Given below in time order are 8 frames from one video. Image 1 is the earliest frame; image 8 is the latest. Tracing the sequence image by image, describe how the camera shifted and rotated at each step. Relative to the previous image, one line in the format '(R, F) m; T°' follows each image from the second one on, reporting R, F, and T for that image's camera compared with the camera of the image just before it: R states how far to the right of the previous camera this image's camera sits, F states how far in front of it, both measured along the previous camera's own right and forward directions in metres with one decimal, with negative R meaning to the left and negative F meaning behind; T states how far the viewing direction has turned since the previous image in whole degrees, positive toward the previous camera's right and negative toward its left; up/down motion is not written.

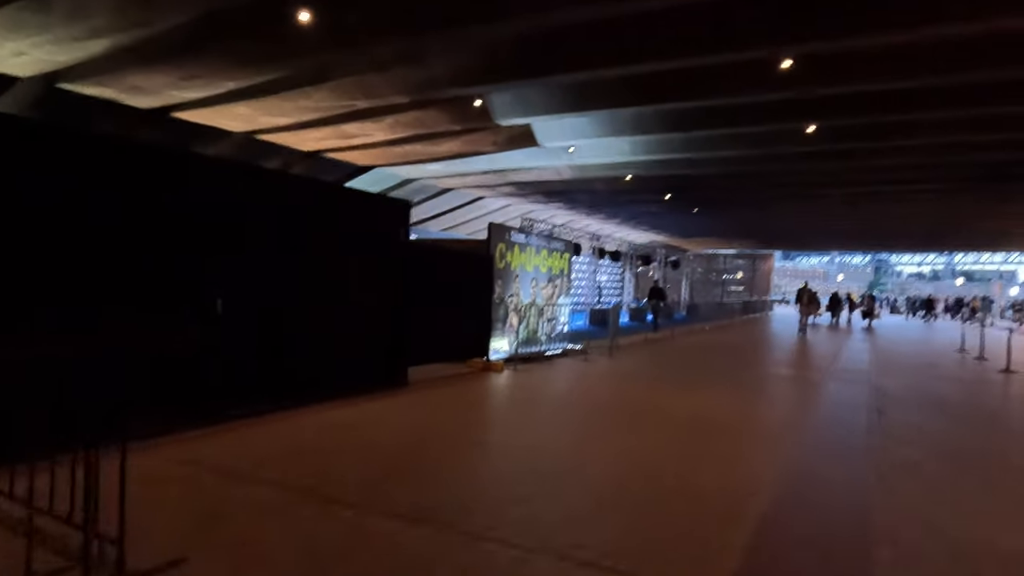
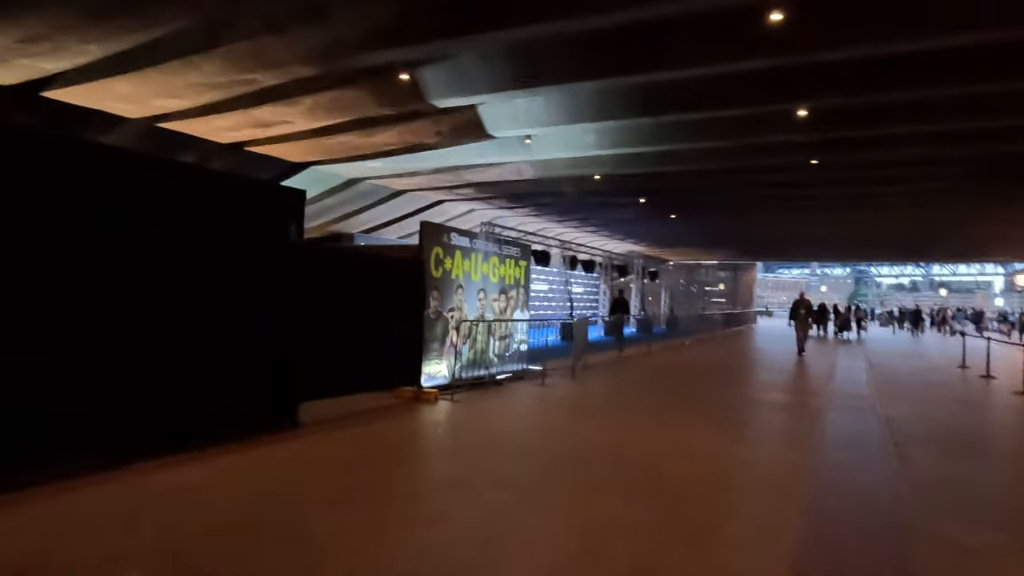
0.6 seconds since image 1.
(+0.6, +1.7) m; +1°
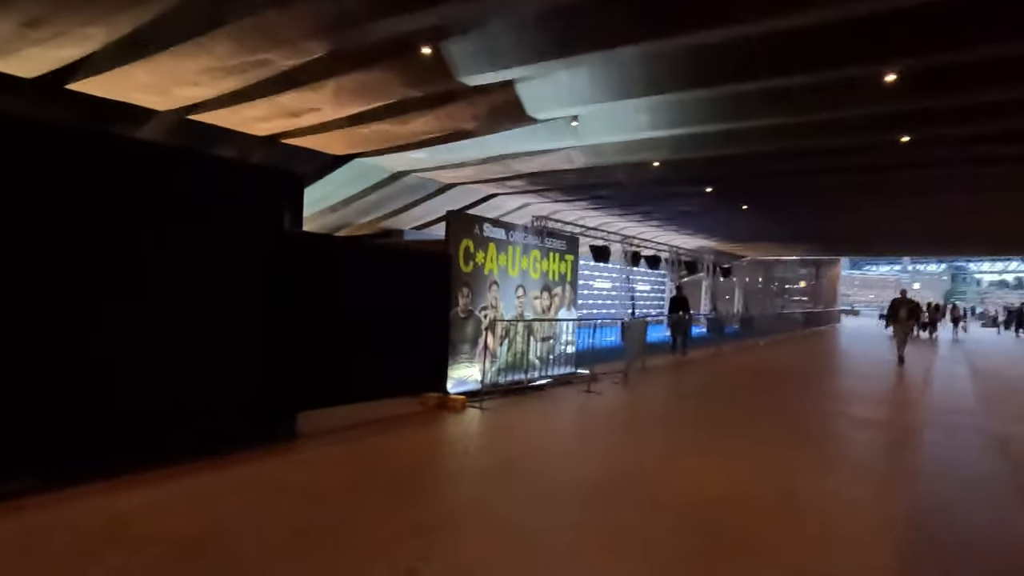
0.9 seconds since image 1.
(+0.4, +0.9) m; -6°
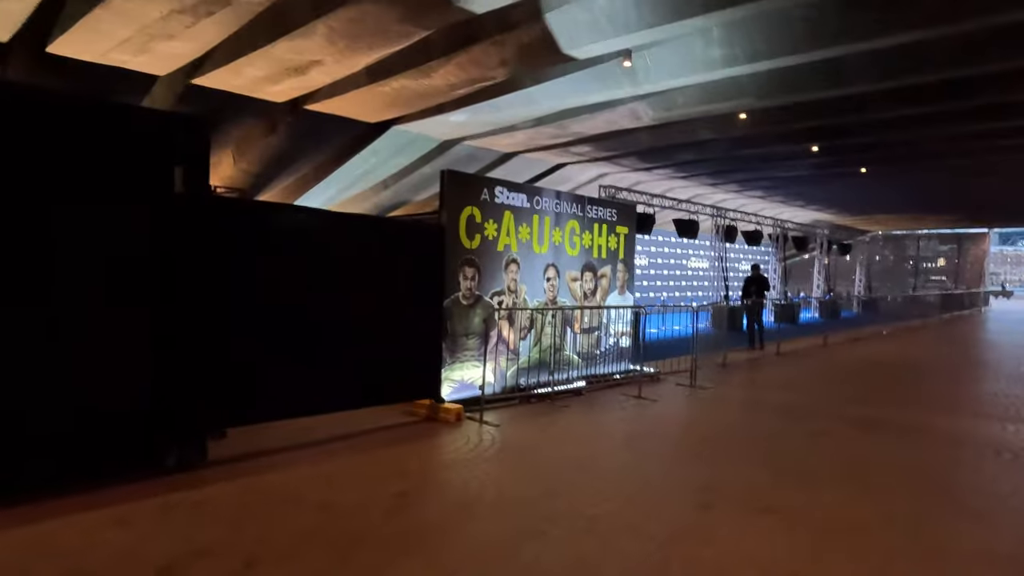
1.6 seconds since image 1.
(+0.9, +1.7) m; -9°
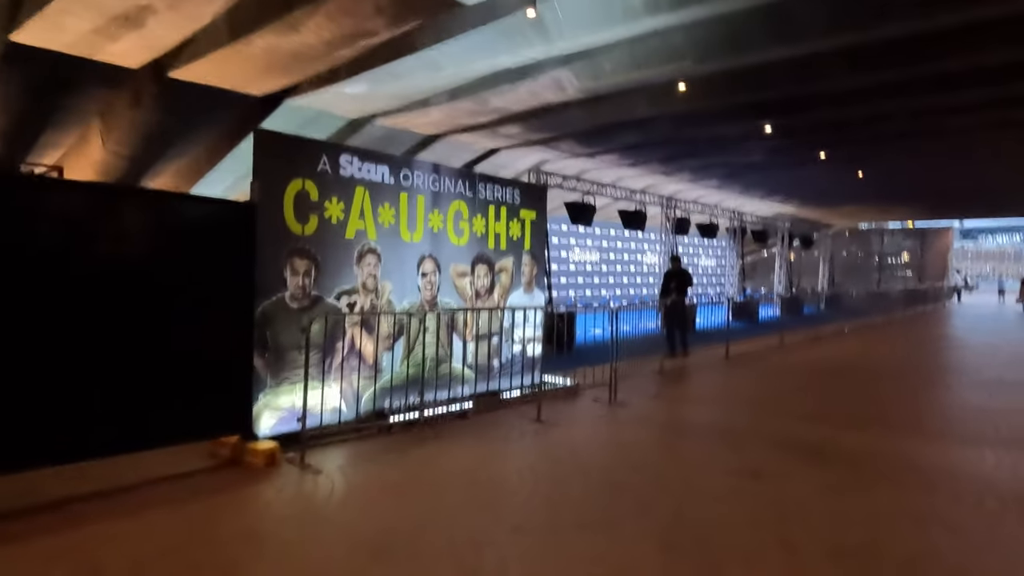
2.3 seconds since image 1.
(+0.9, +1.4) m; +2°
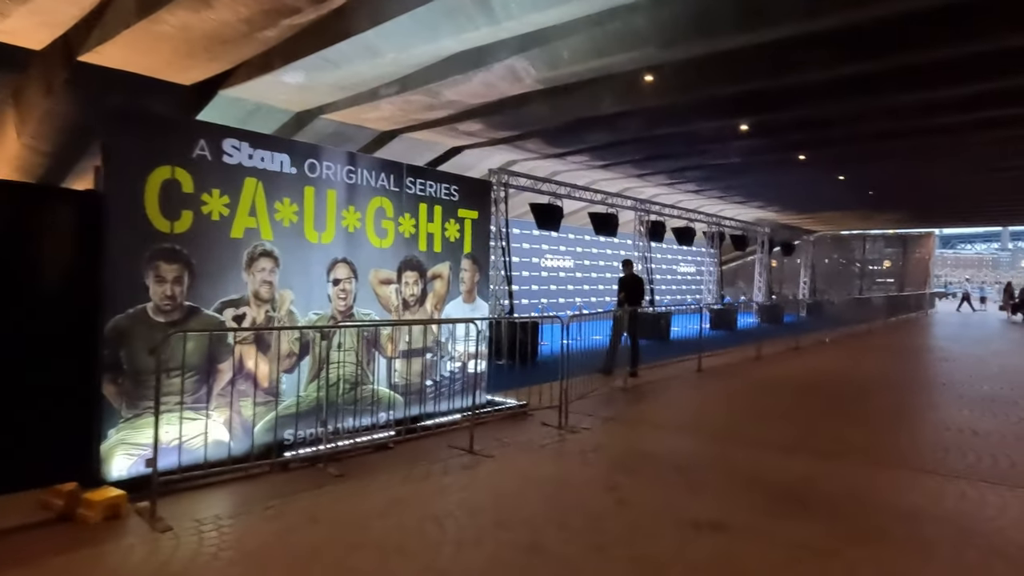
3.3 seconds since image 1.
(+0.4, +0.8) m; +1°
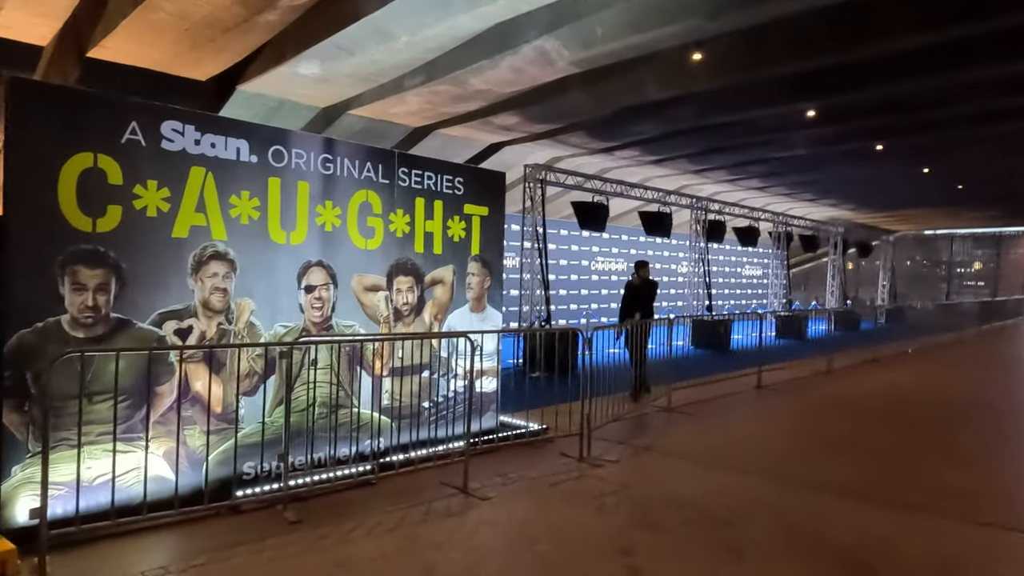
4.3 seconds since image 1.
(+0.4, +0.8) m; -6°
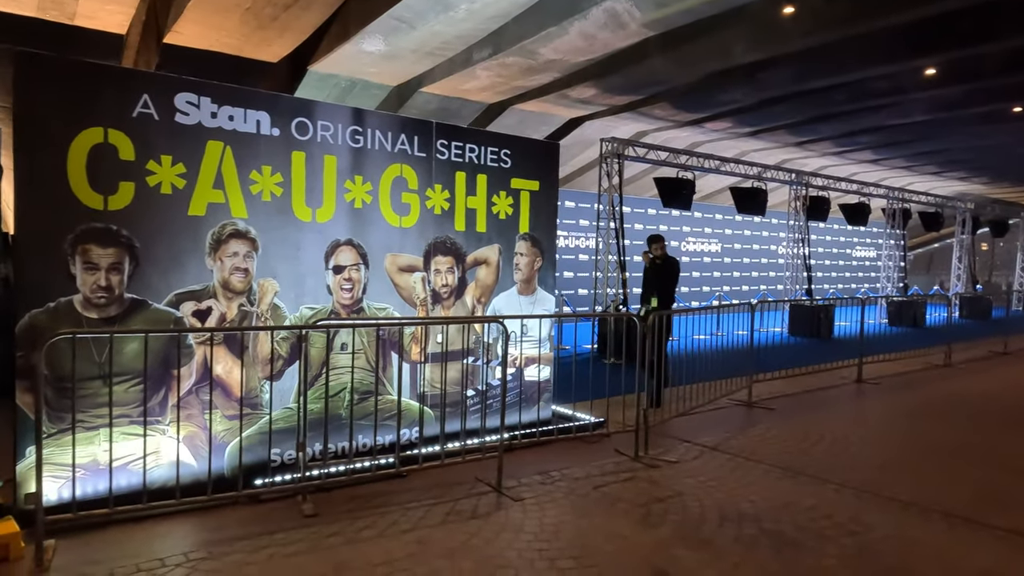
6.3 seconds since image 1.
(+0.3, +0.4) m; -8°
